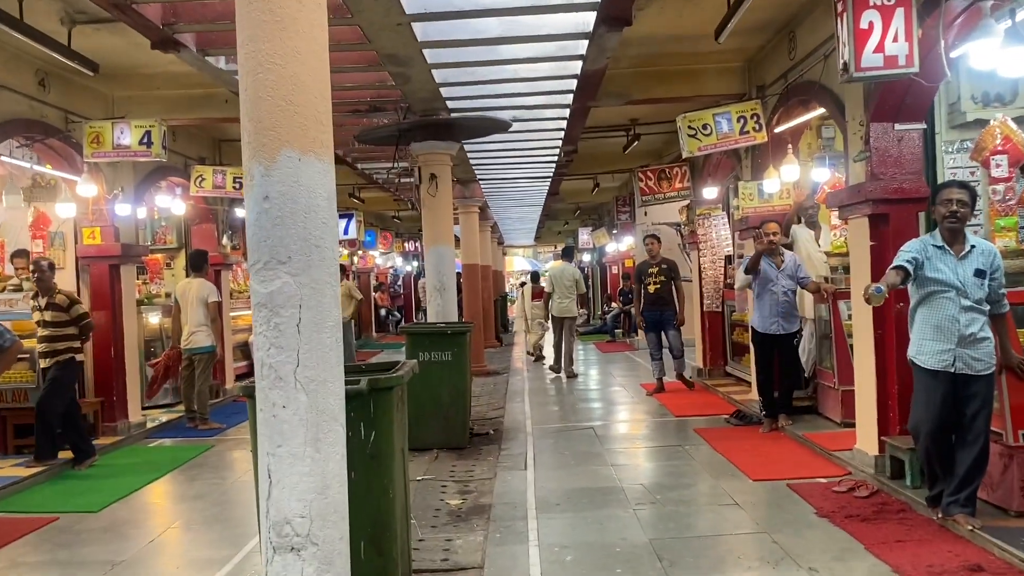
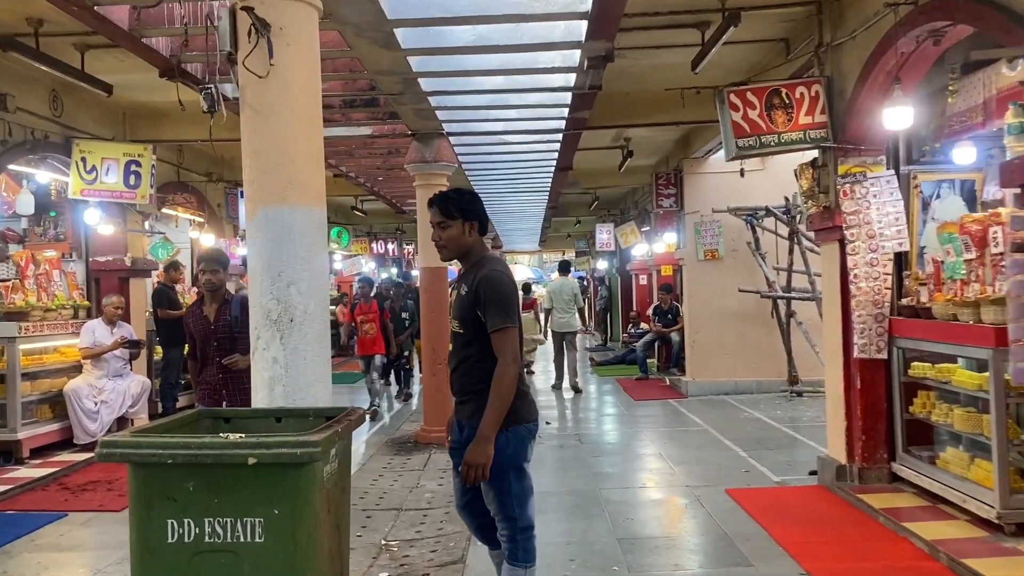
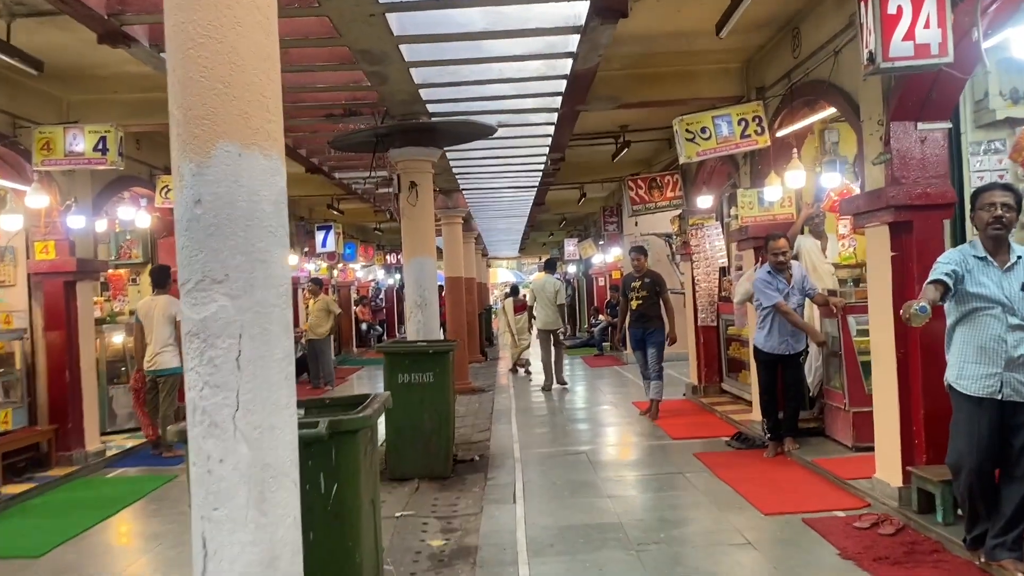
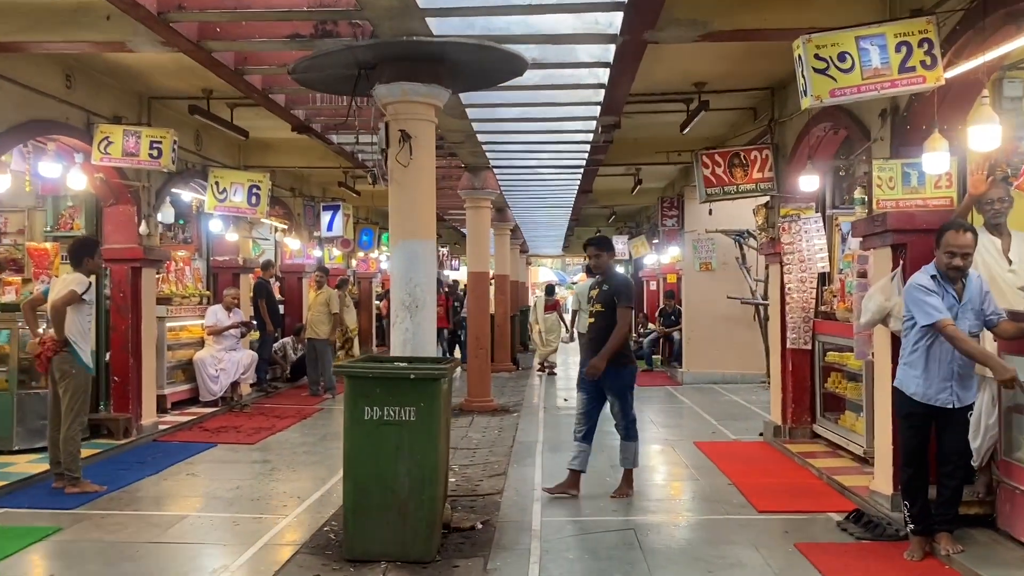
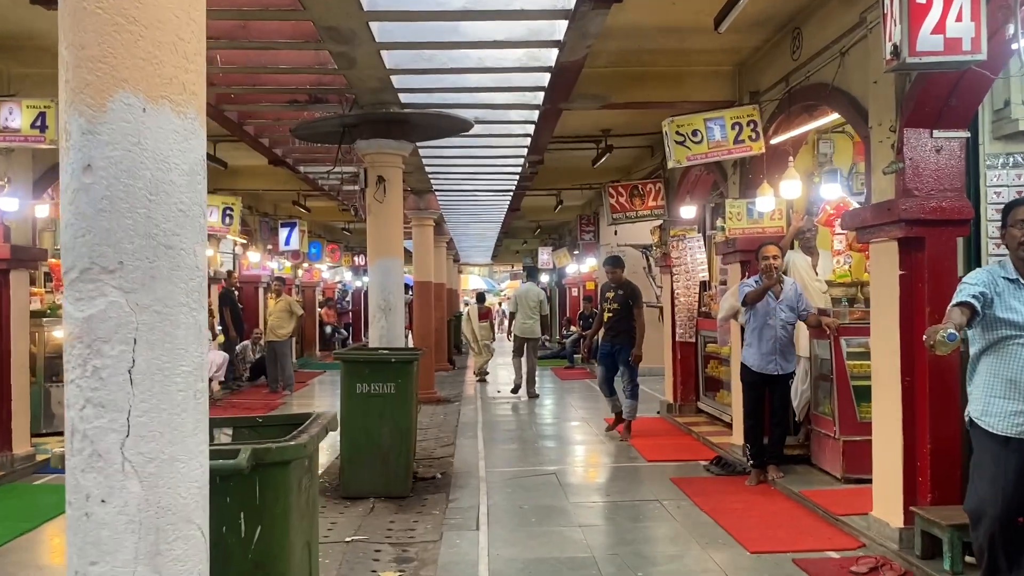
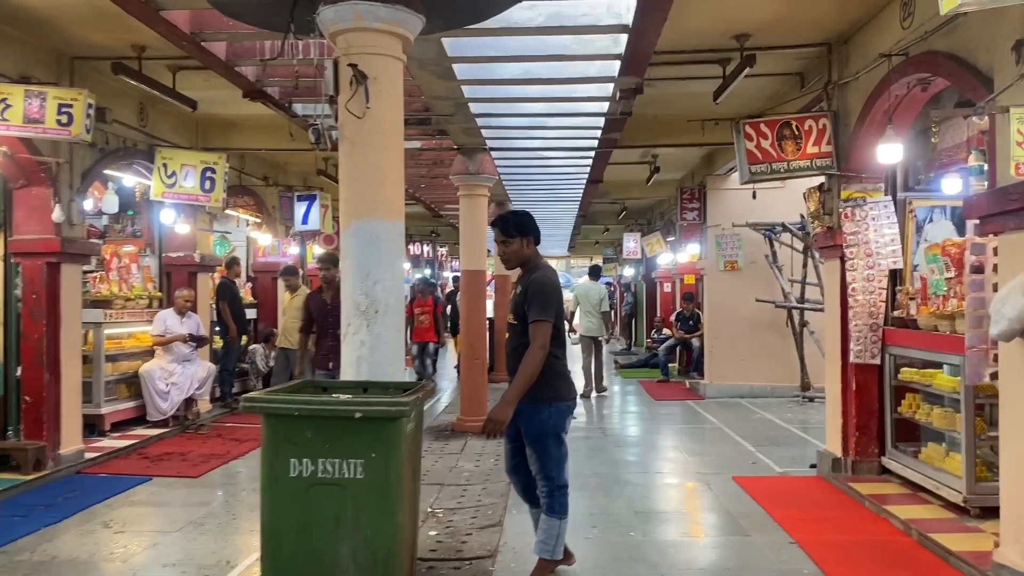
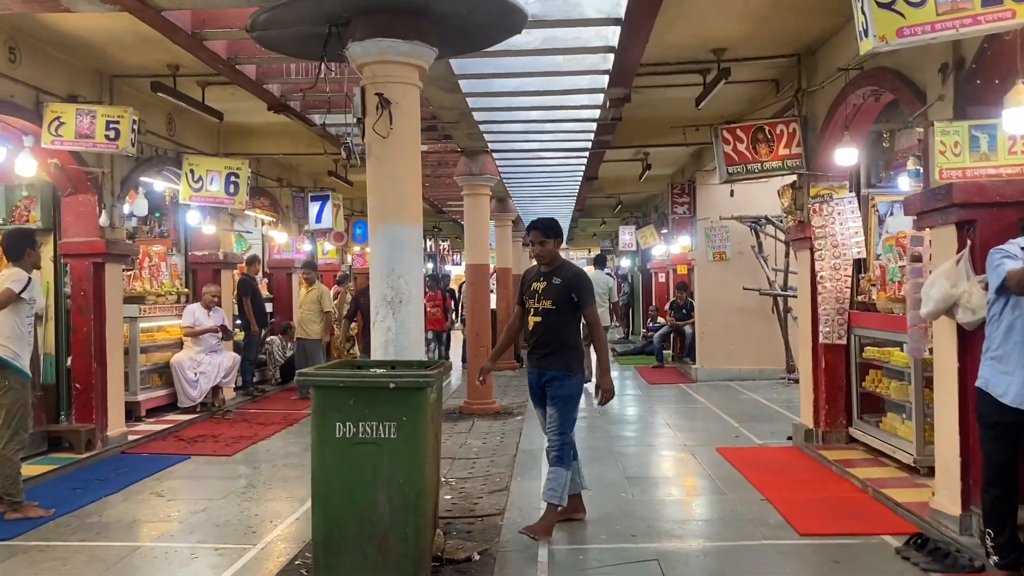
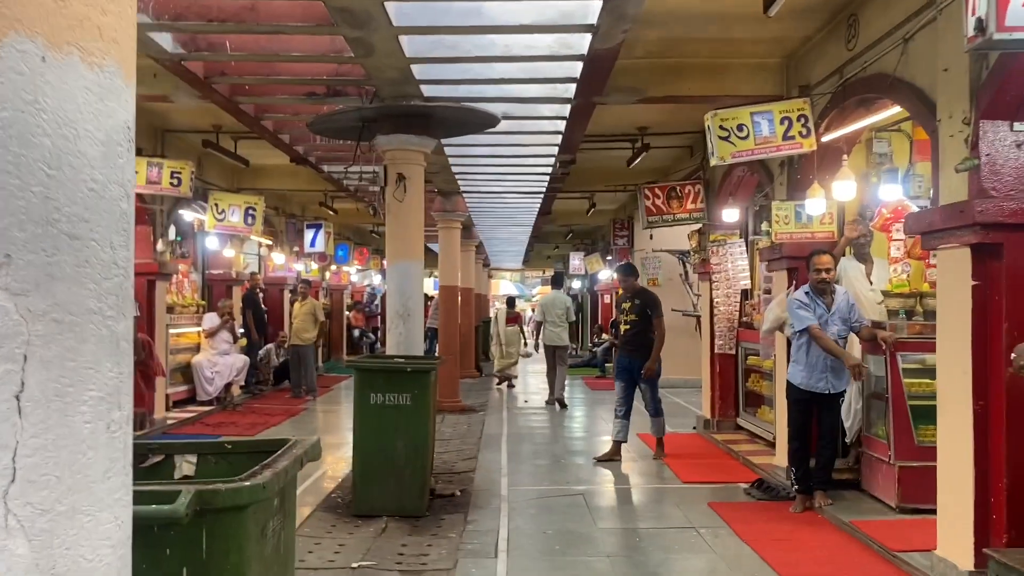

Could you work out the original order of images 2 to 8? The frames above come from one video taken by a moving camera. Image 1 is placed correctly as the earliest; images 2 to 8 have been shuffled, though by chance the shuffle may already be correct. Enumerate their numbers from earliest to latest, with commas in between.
3, 5, 8, 4, 7, 6, 2
